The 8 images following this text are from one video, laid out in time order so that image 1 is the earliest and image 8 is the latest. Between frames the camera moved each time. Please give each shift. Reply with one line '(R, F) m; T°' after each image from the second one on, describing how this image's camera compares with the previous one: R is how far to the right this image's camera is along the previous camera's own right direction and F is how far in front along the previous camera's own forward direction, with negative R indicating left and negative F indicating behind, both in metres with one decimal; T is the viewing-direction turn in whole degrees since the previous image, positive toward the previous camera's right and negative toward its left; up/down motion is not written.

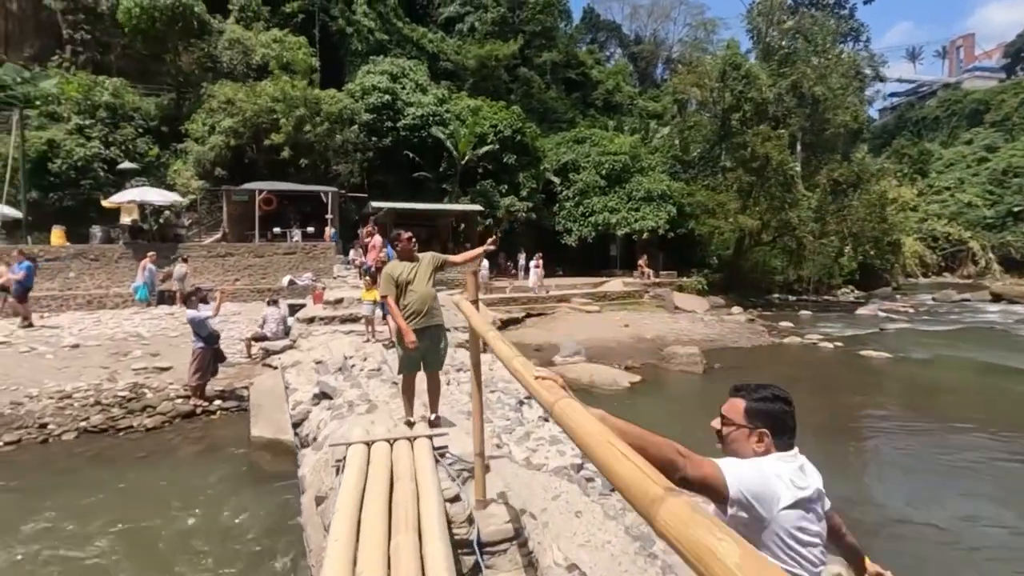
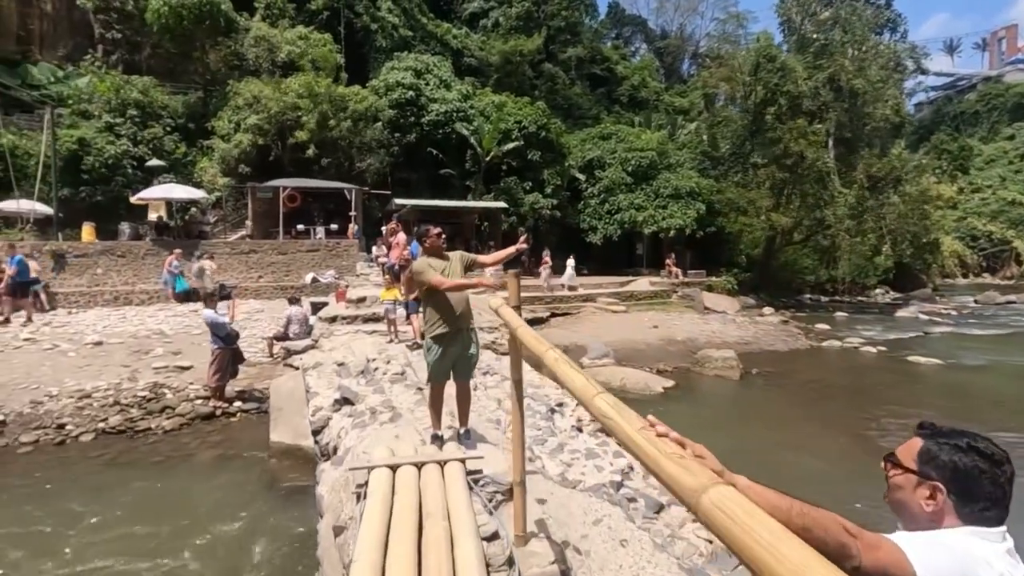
(-0.1, +0.5) m; -2°
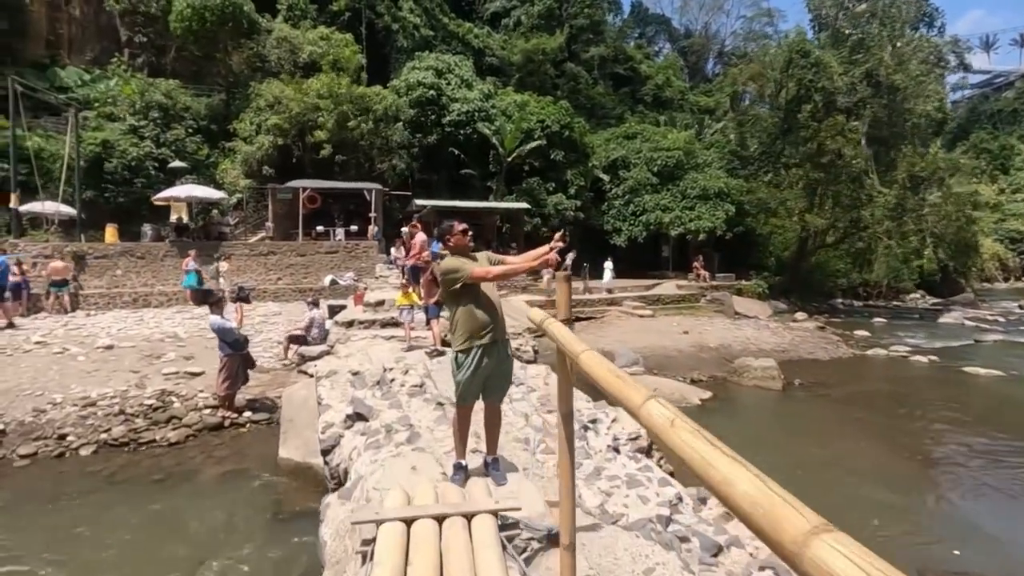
(-0.1, +0.7) m; -2°
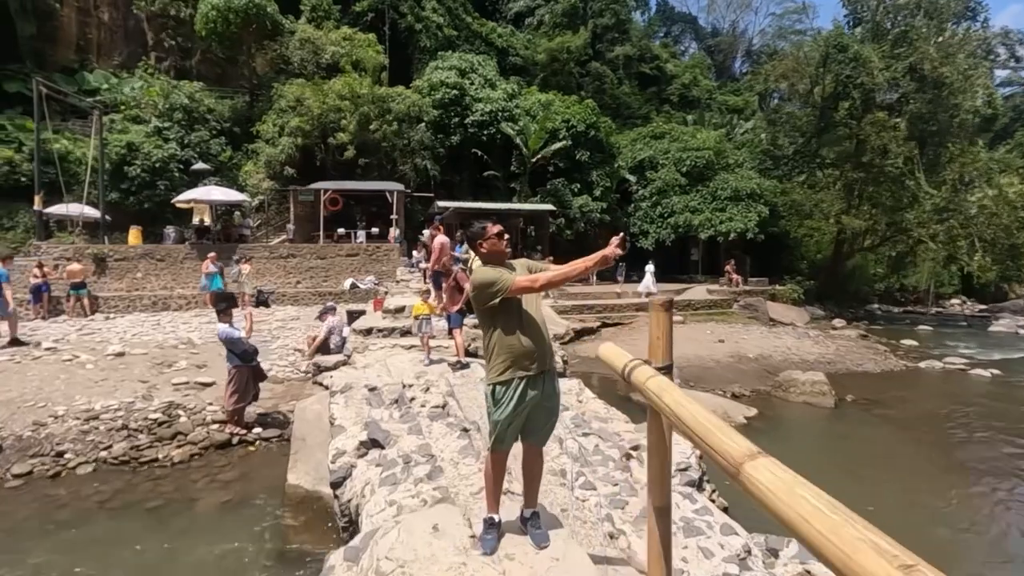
(-0.1, +0.7) m; -2°
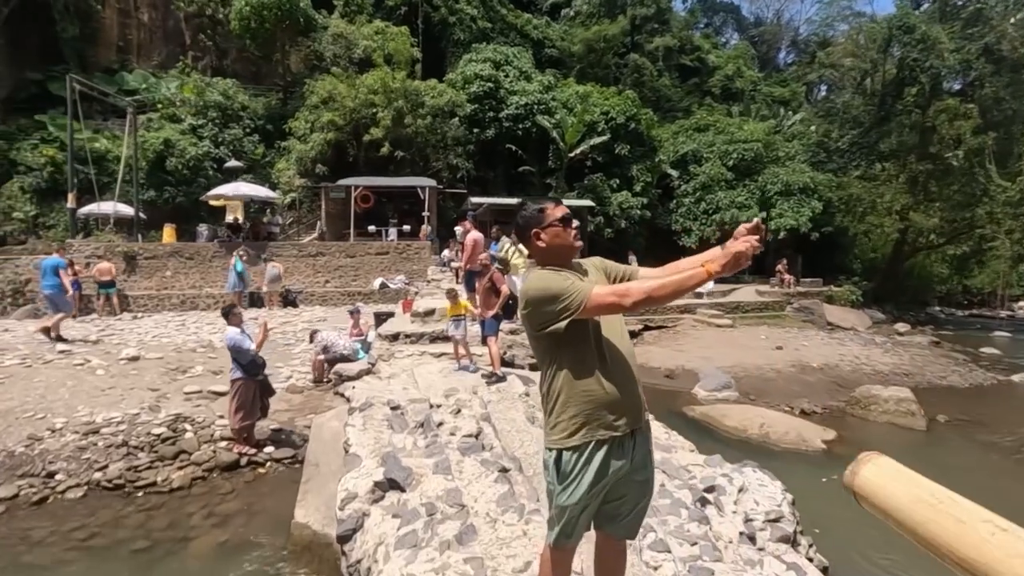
(-0.2, +1.1) m; -3°
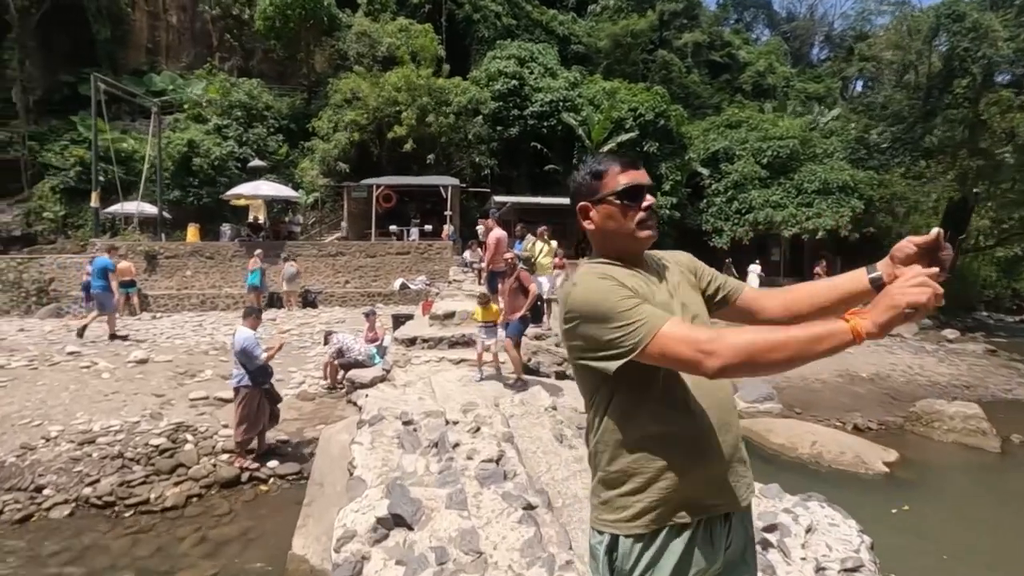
(0.0, +0.7) m; -2°
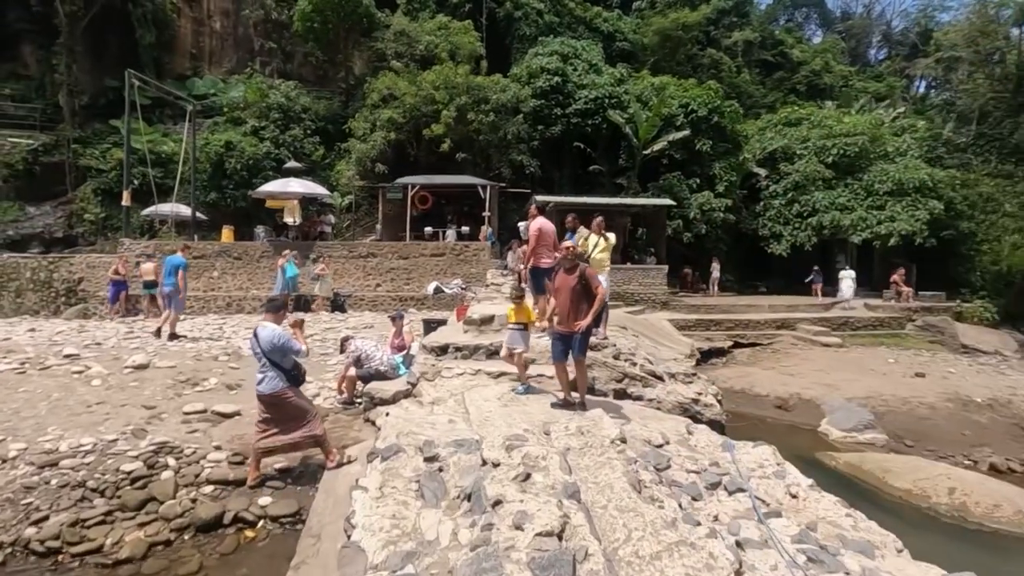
(-0.2, +1.5) m; -4°
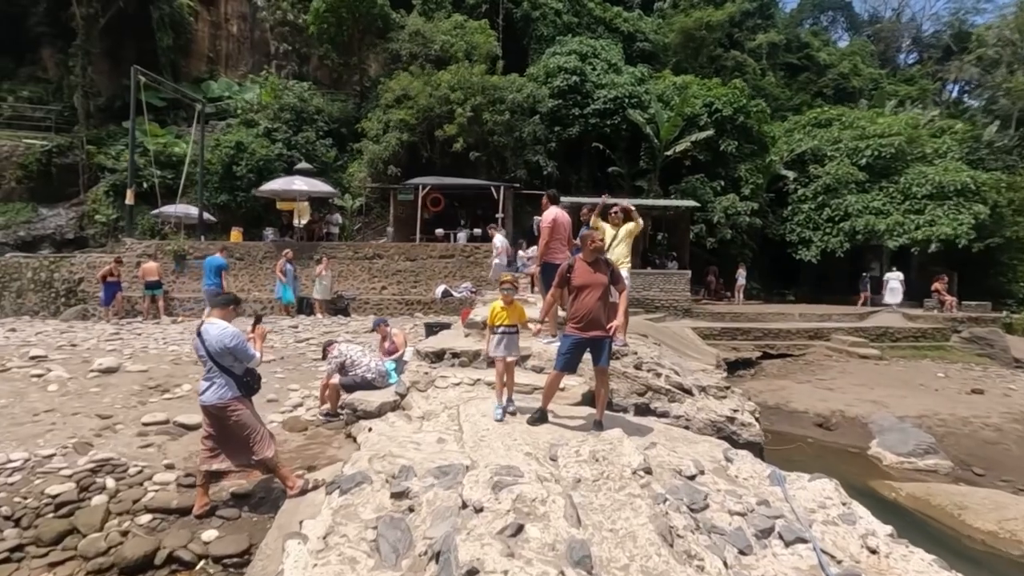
(+0.1, +1.0) m; -2°
